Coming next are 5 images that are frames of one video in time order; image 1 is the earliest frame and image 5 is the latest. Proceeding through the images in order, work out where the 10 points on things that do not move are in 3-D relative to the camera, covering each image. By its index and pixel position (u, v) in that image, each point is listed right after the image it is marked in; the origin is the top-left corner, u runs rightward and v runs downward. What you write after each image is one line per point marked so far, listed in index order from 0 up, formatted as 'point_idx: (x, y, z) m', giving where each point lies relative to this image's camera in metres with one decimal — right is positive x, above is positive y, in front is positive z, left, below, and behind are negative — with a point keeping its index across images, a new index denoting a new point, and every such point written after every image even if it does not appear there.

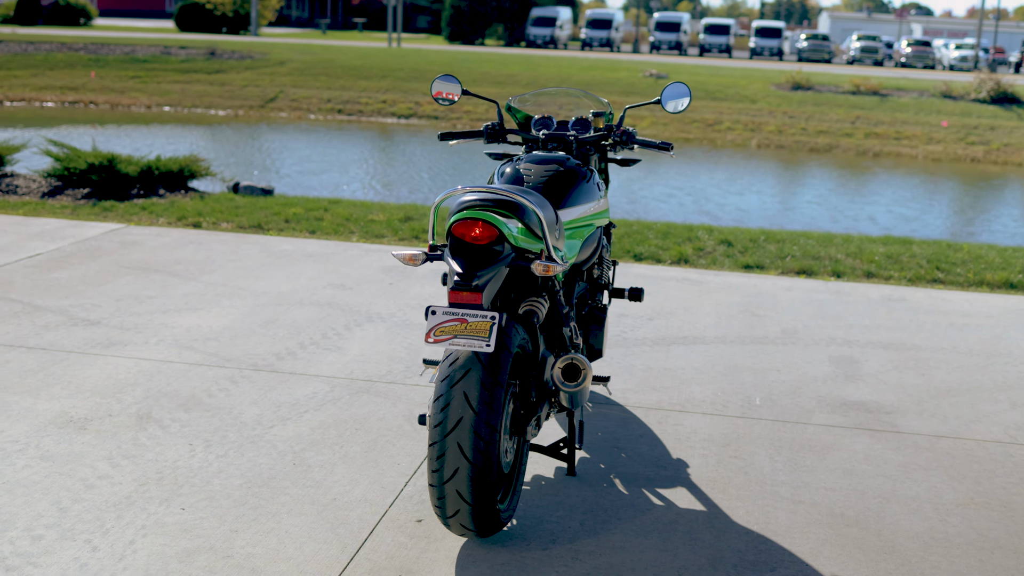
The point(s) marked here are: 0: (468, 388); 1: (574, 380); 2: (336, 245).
0: (-0.1, -0.2, +3.1) m
1: (+0.2, -0.3, +3.3) m
2: (-1.1, +0.3, +7.9) m
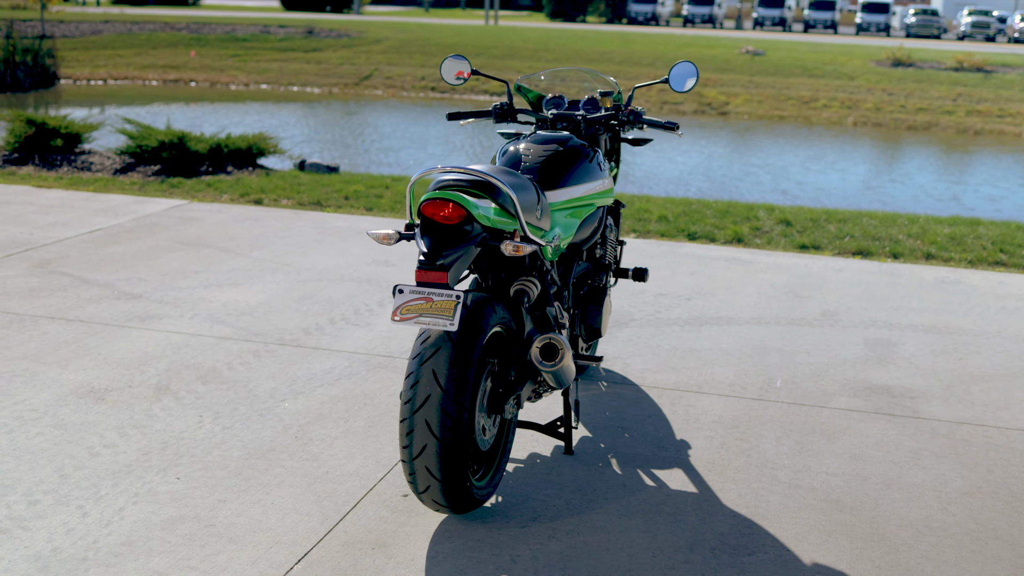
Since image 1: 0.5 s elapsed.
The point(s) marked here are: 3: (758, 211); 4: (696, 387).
0: (-0.2, -0.2, +3.1) m
1: (+0.1, -0.2, +3.3) m
2: (-0.7, +0.4, +8.0) m
3: (+1.7, +0.5, +8.6) m
4: (+0.7, -0.4, +4.7) m
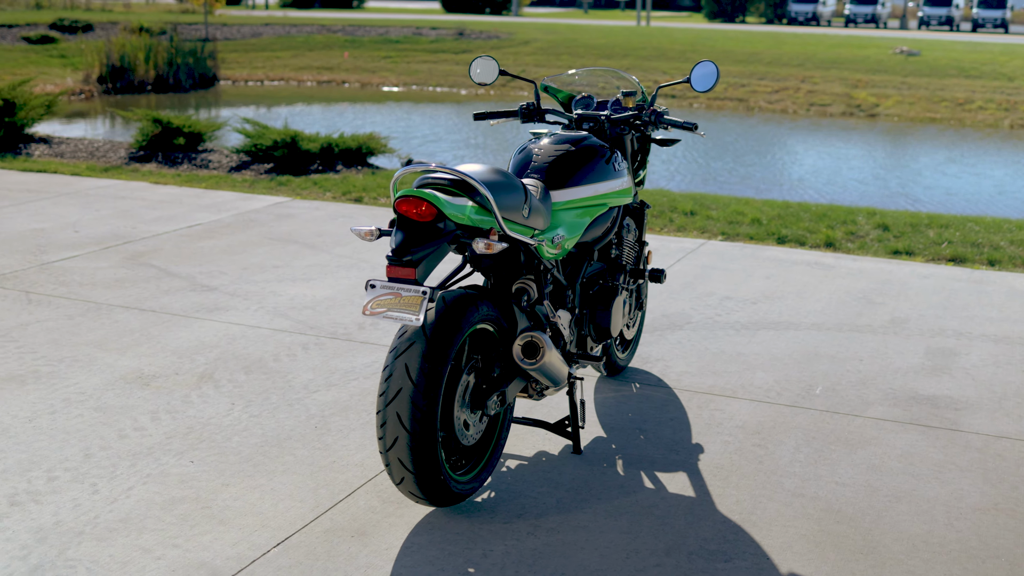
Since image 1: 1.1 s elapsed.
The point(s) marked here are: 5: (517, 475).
0: (-0.3, -0.2, +3.2) m
1: (+0.1, -0.2, +3.4) m
2: (-0.2, +0.4, +8.1) m
3: (+2.3, +0.5, +8.4) m
4: (+0.8, -0.4, +4.6) m
5: (0.0, -0.6, +3.8) m
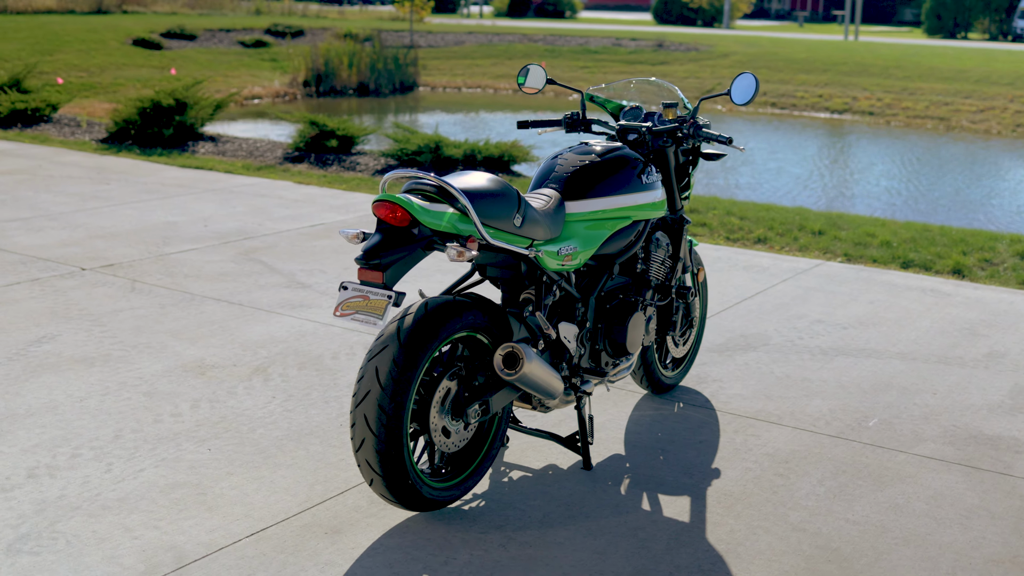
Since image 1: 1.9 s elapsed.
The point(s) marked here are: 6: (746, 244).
0: (-0.3, -0.2, +3.2) m
1: (0.0, -0.2, +3.3) m
2: (+0.6, +0.4, +8.0) m
3: (+3.1, +0.3, +7.9) m
4: (+1.0, -0.5, +4.5) m
5: (0.0, -0.6, +3.8) m
6: (+1.5, +0.3, +7.8) m
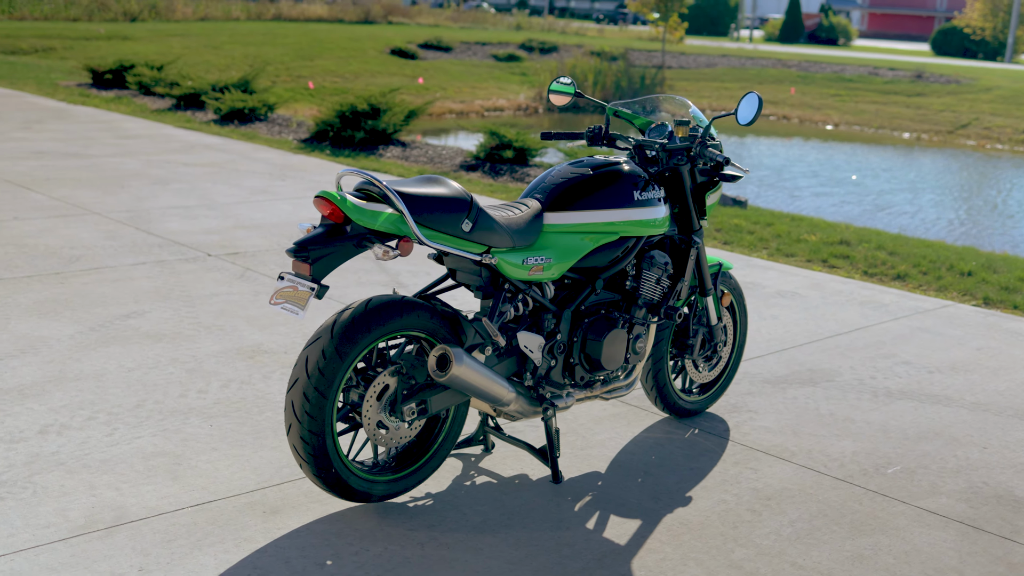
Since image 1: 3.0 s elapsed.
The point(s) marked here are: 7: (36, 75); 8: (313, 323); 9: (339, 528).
0: (-0.5, -0.2, +3.3) m
1: (-0.2, -0.2, +3.4) m
2: (+1.4, +0.2, +7.8) m
3: (+3.8, -0.1, +7.2) m
4: (+1.0, -0.6, +4.3) m
5: (-0.1, -0.6, +3.8) m
6: (+2.2, 0.0, +7.4) m
7: (-7.3, +3.3, +19.1) m
8: (-0.9, -0.2, +5.6) m
9: (-0.5, -0.7, +3.4) m
